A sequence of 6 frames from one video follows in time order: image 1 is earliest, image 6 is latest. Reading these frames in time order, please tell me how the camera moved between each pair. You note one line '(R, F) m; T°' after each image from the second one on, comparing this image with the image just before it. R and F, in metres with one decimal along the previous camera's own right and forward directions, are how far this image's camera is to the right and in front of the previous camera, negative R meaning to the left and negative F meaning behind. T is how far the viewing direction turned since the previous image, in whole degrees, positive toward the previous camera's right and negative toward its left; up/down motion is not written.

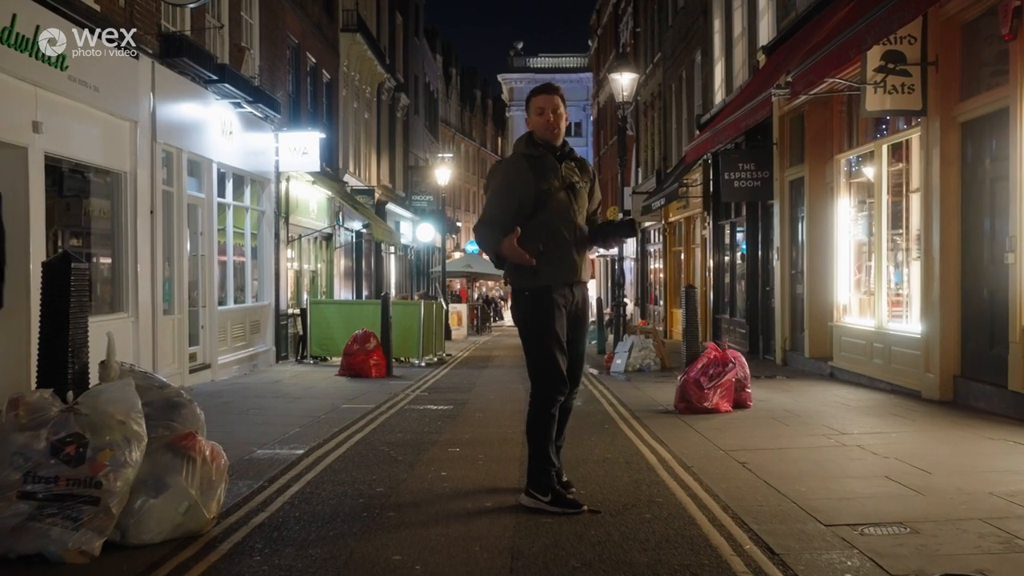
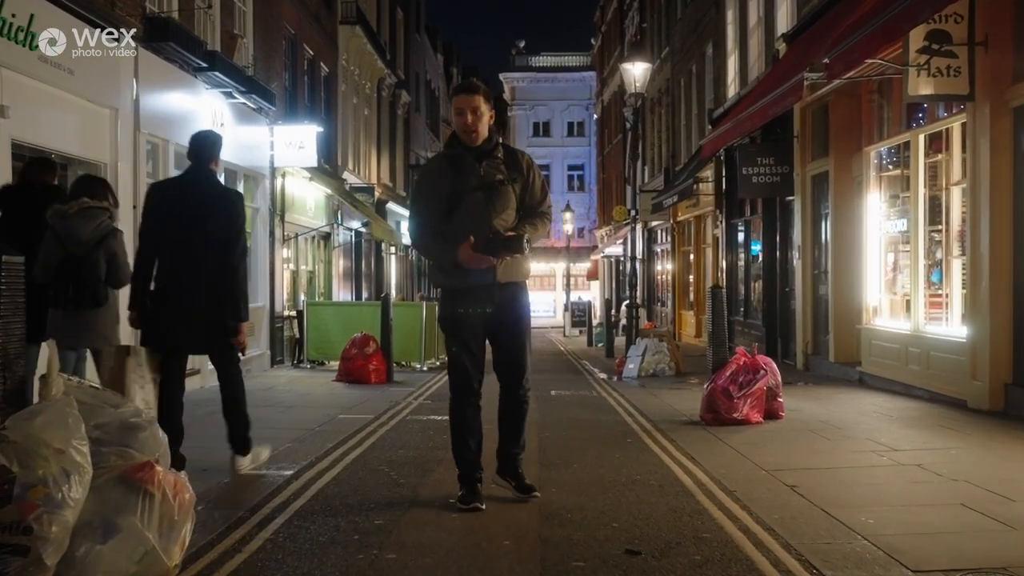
(-0.1, +0.8) m; 0°
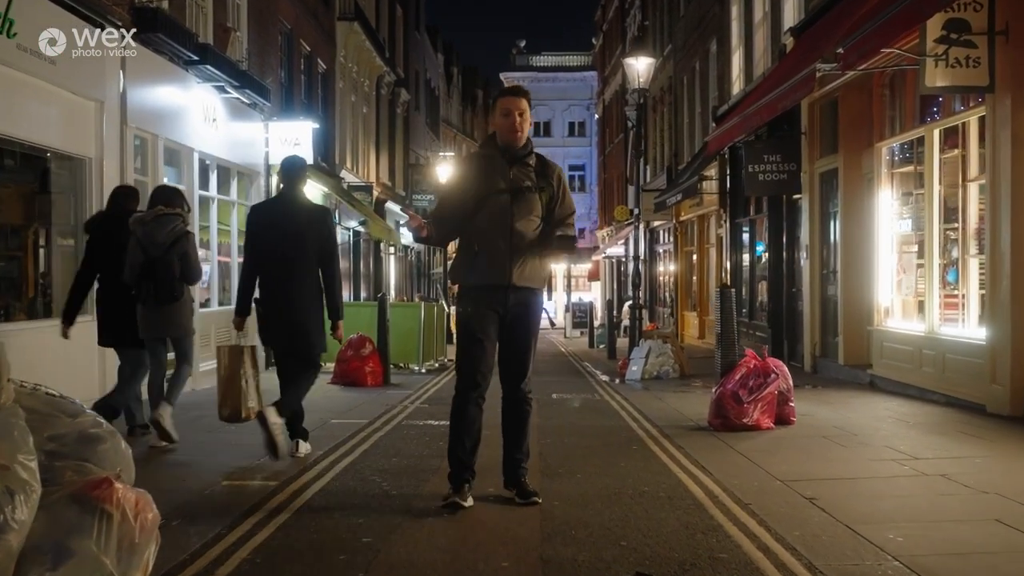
(0.0, +0.4) m; 0°
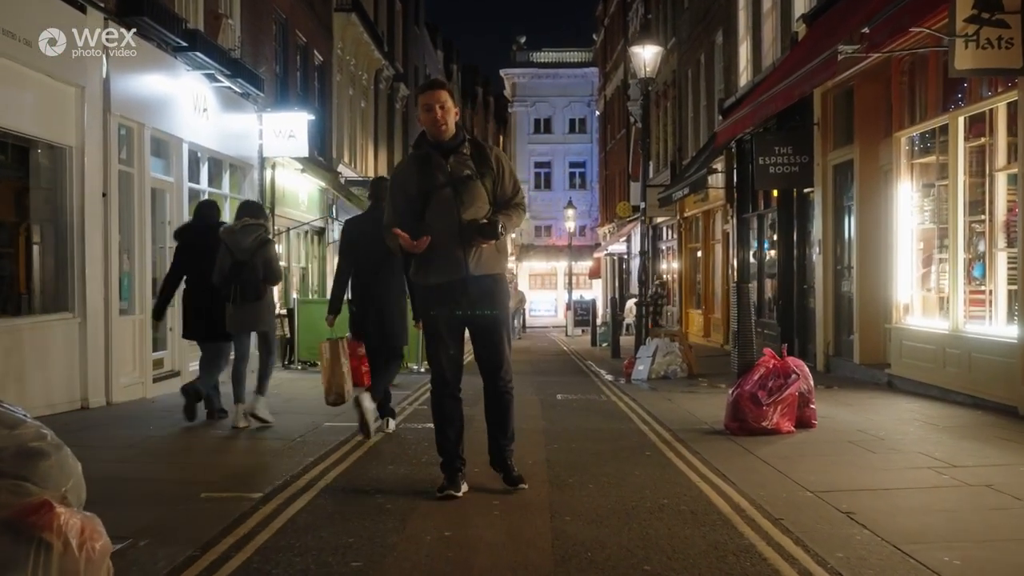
(0.0, +0.5) m; 0°
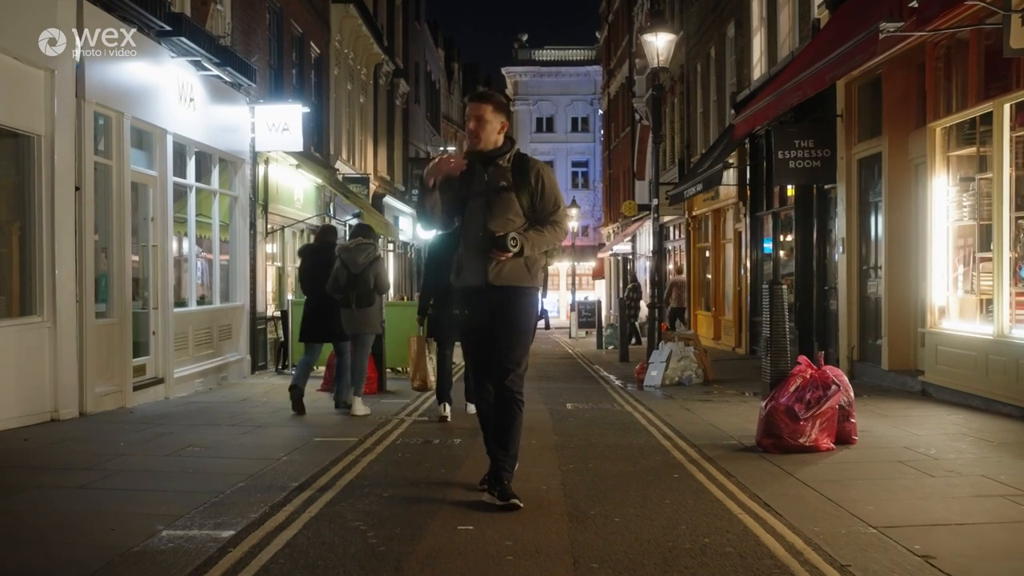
(-0.1, +0.7) m; 0°
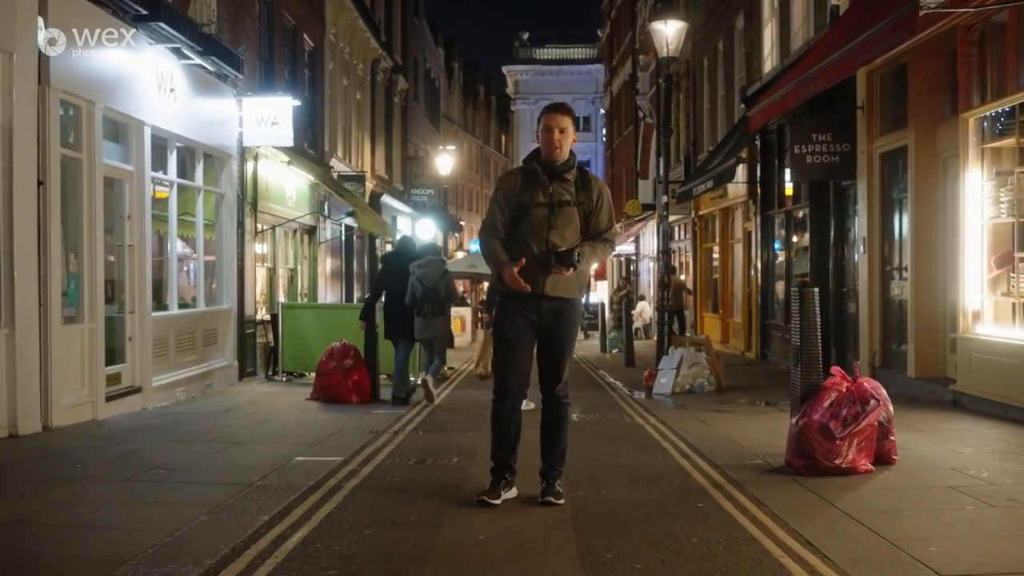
(0.0, +0.7) m; 0°
